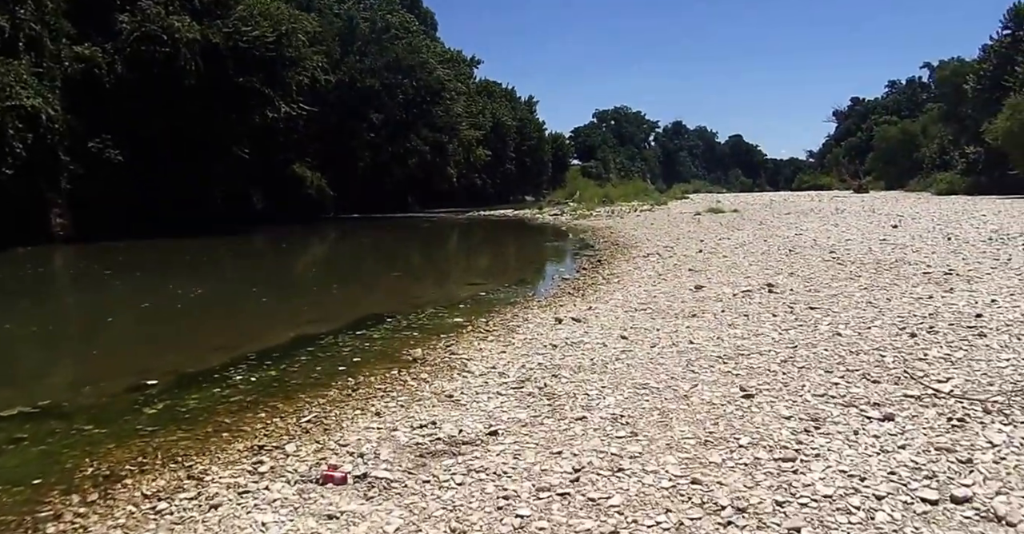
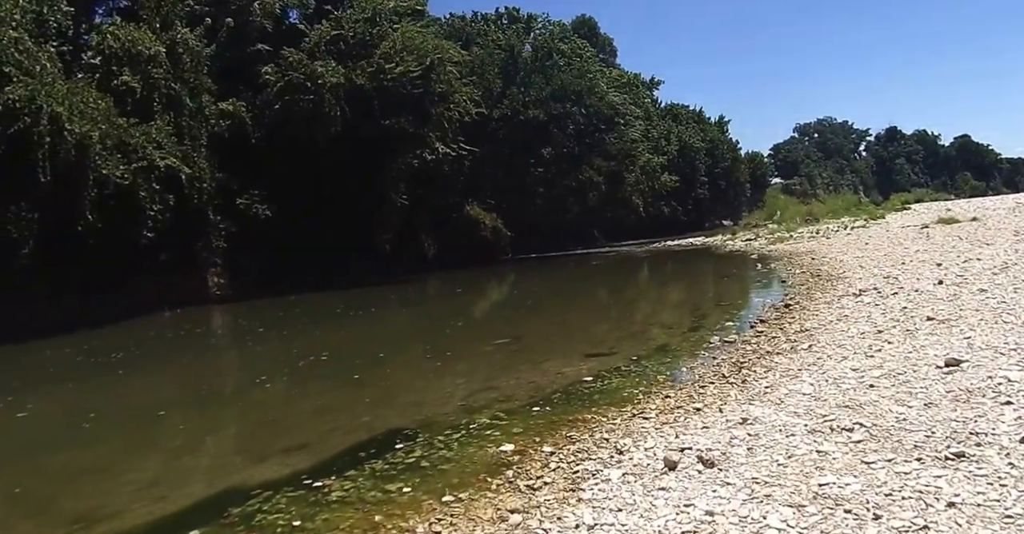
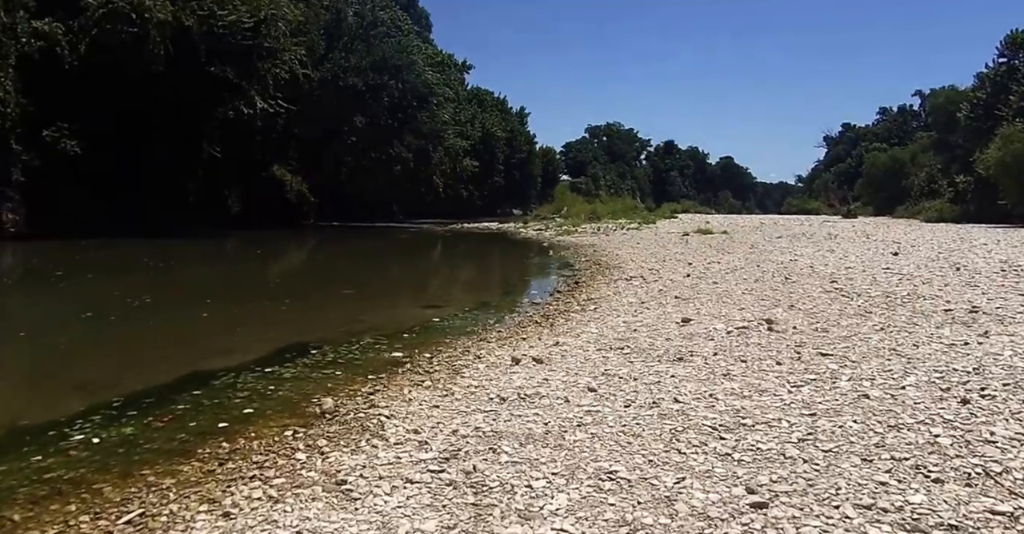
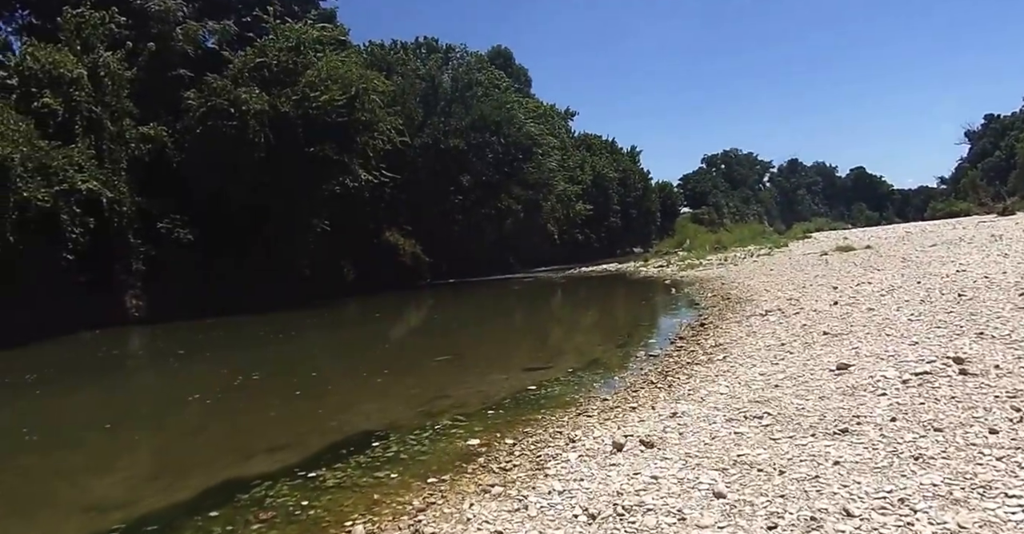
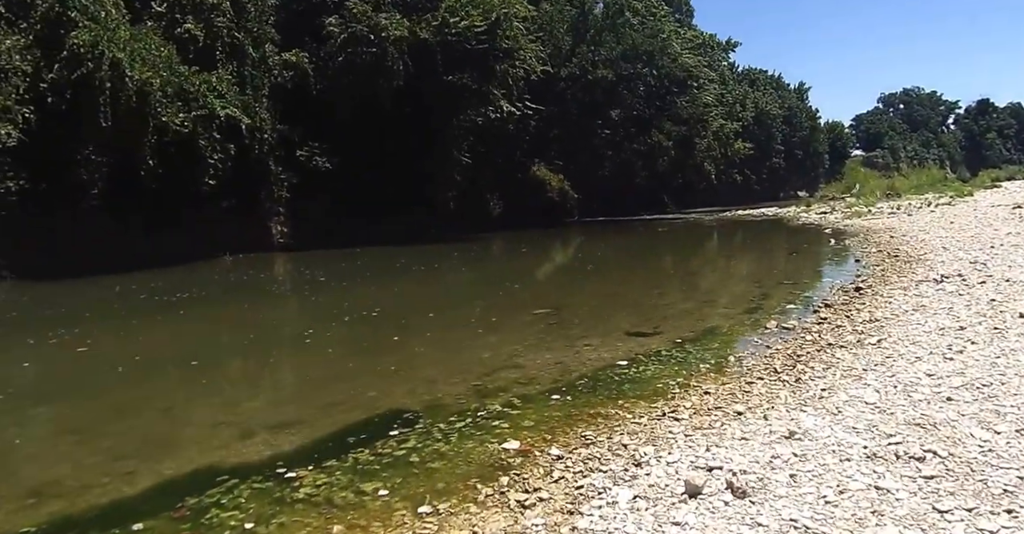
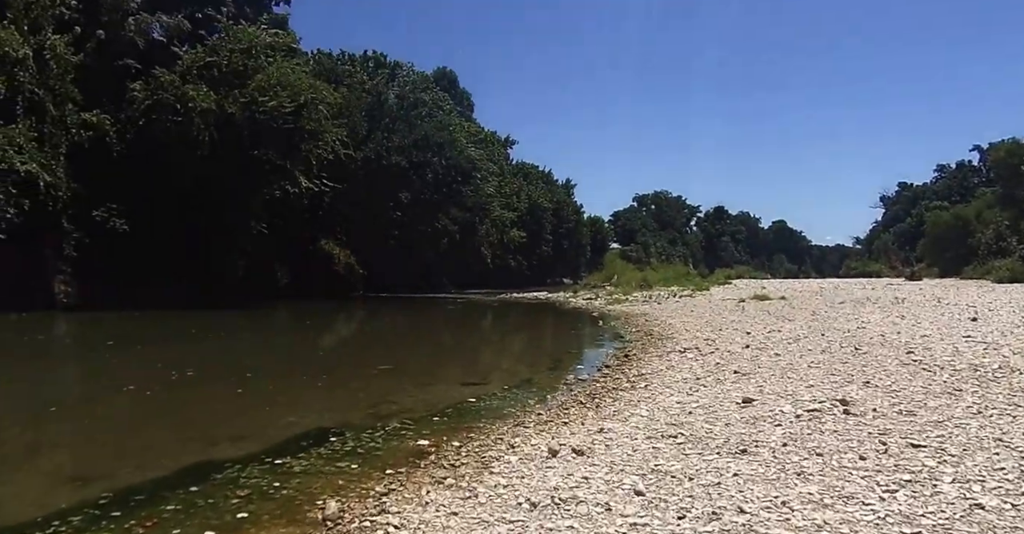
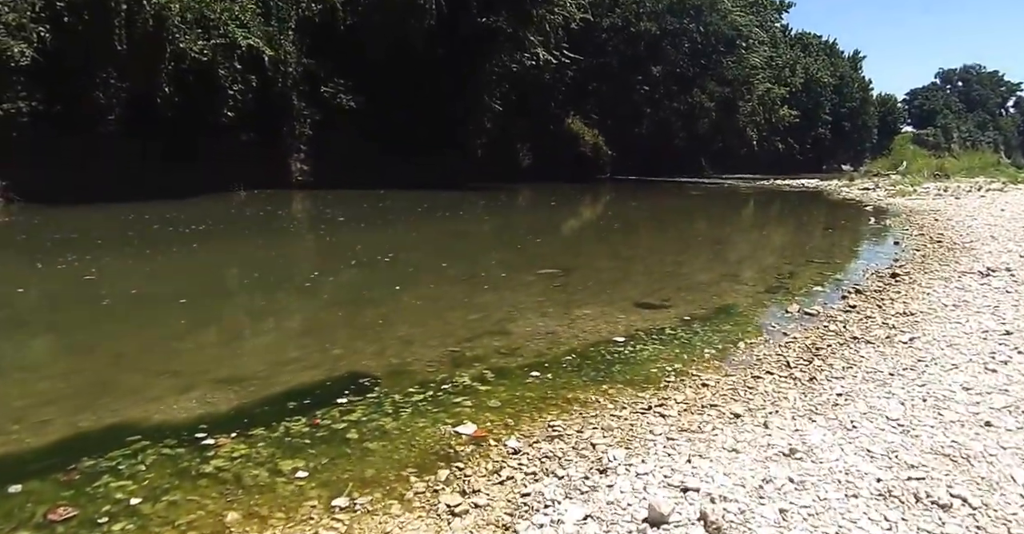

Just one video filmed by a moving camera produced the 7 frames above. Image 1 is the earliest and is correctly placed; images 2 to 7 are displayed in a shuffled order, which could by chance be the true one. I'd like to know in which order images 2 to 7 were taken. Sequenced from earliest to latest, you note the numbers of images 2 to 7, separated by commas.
3, 6, 4, 2, 5, 7
